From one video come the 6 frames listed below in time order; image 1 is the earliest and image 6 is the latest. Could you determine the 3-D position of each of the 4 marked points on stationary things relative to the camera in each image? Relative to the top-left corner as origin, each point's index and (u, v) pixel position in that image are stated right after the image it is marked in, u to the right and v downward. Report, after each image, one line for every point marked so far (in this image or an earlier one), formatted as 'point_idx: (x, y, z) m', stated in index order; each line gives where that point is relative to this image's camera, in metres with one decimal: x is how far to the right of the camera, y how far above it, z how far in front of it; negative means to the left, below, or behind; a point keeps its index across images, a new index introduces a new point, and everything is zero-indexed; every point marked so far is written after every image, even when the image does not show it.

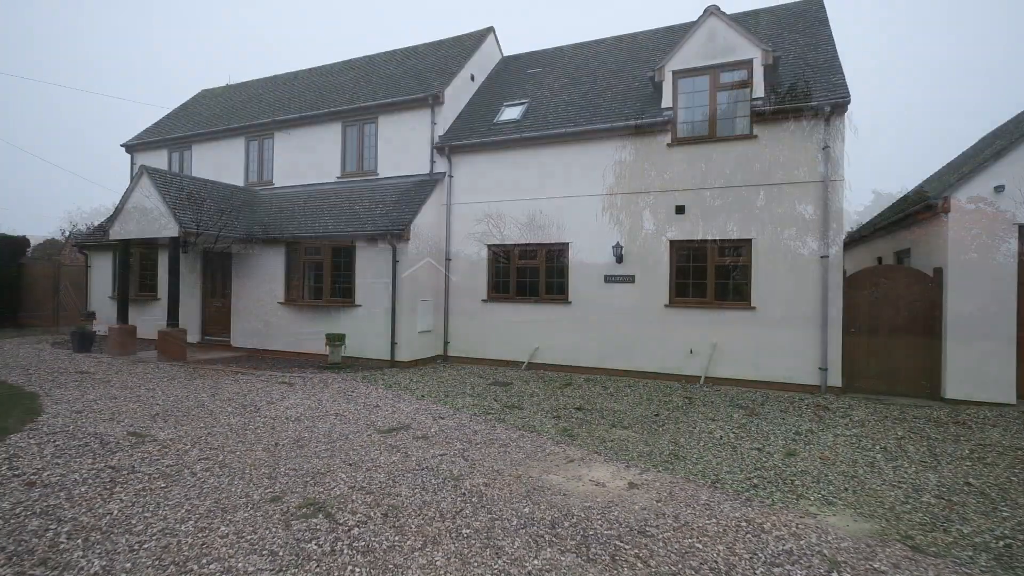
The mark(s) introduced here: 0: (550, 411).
0: (+0.8, -2.7, +7.3) m
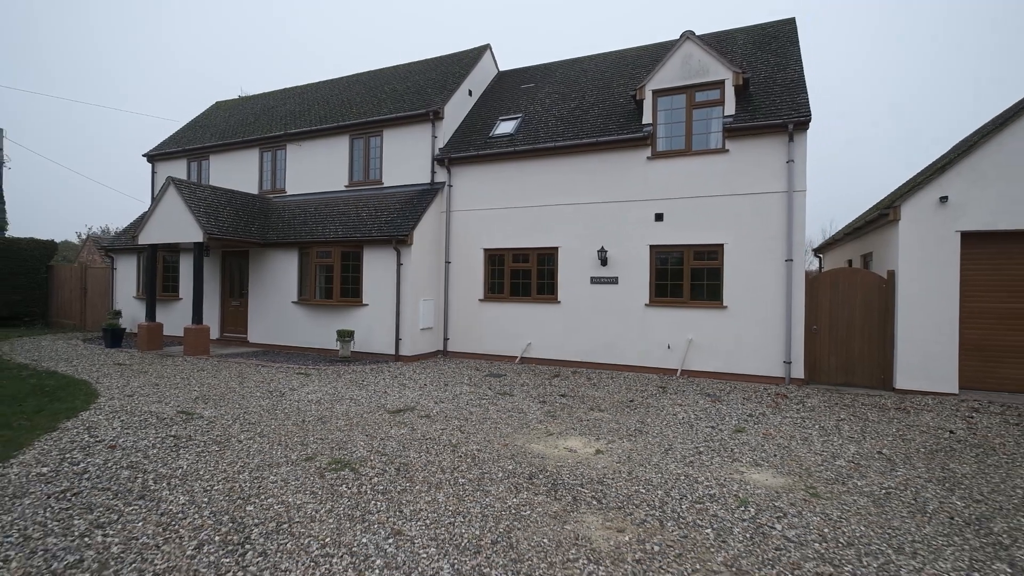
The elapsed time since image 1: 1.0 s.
0: (+0.6, -2.7, +8.3) m
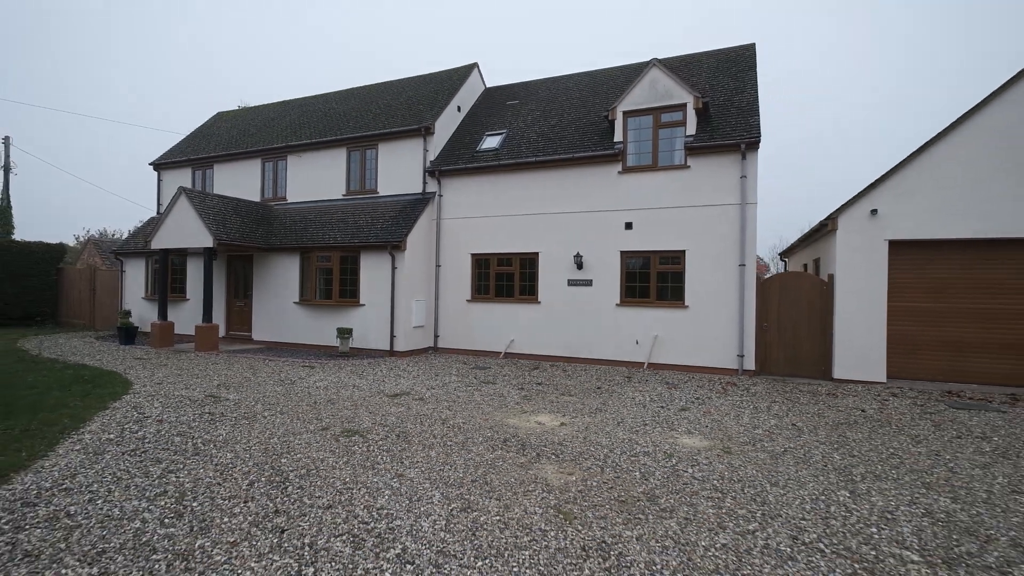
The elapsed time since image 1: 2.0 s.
0: (+0.1, -2.7, +9.6) m
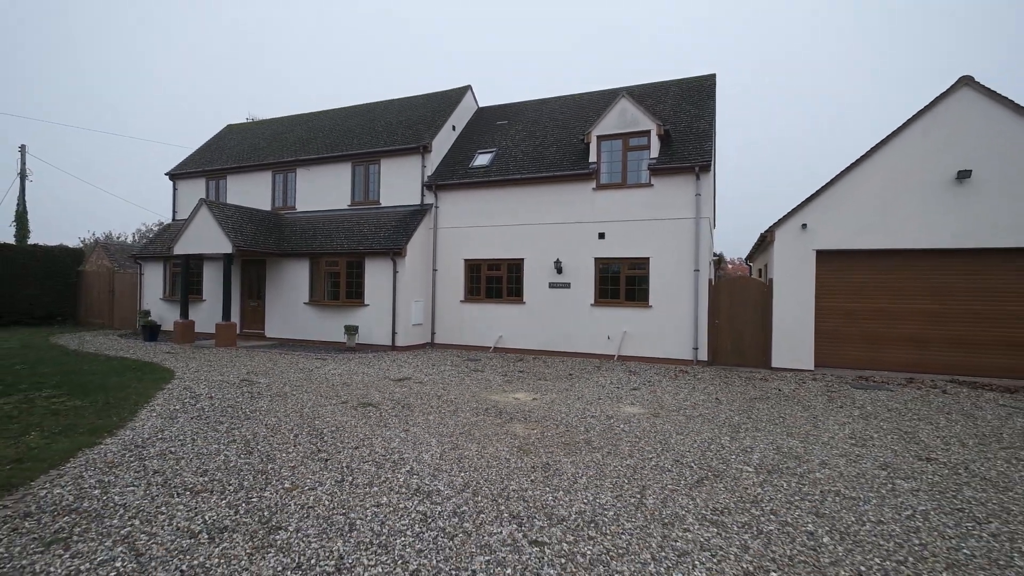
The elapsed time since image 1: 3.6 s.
0: (-0.4, -2.8, +11.3) m
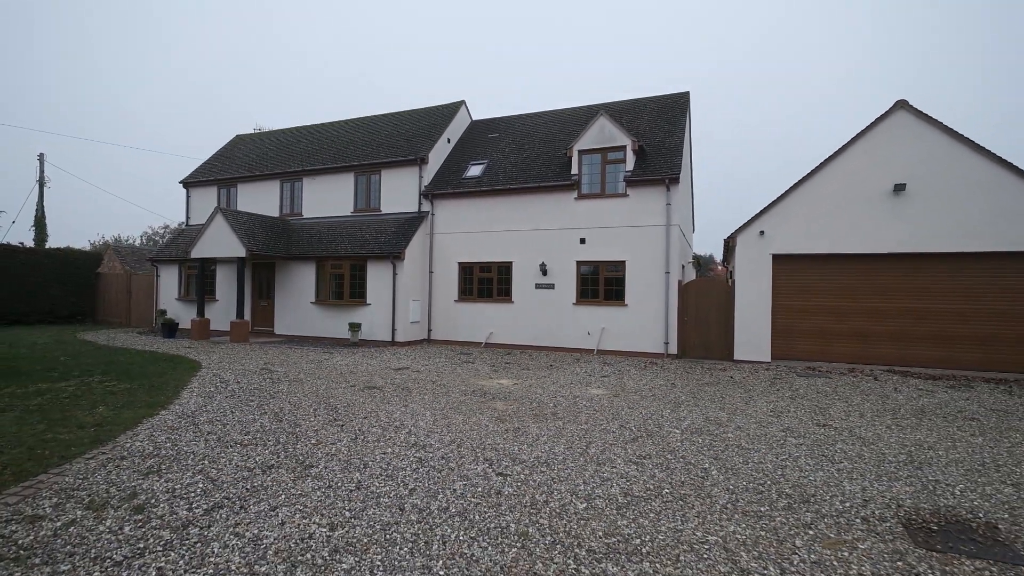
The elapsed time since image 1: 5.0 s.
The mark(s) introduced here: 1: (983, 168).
0: (-0.9, -2.8, +12.7) m
1: (+17.8, +4.5, +12.6) m
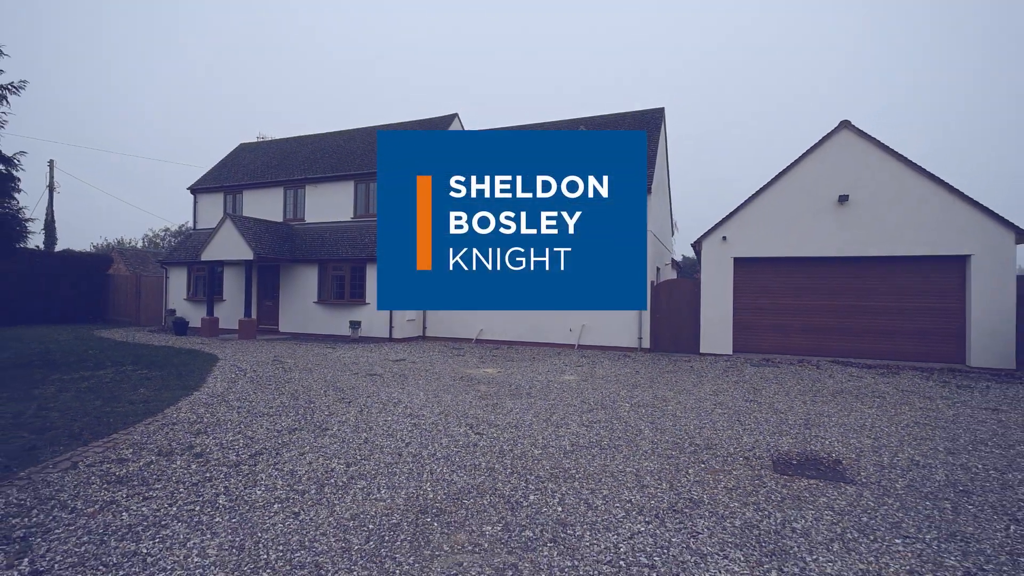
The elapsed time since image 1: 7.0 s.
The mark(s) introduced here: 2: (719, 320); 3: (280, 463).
0: (-1.5, -2.8, +14.1) m
1: (+17.2, +4.5, +14.3) m
2: (+9.9, -1.6, +15.9) m
3: (-3.8, -2.9, +5.5) m
